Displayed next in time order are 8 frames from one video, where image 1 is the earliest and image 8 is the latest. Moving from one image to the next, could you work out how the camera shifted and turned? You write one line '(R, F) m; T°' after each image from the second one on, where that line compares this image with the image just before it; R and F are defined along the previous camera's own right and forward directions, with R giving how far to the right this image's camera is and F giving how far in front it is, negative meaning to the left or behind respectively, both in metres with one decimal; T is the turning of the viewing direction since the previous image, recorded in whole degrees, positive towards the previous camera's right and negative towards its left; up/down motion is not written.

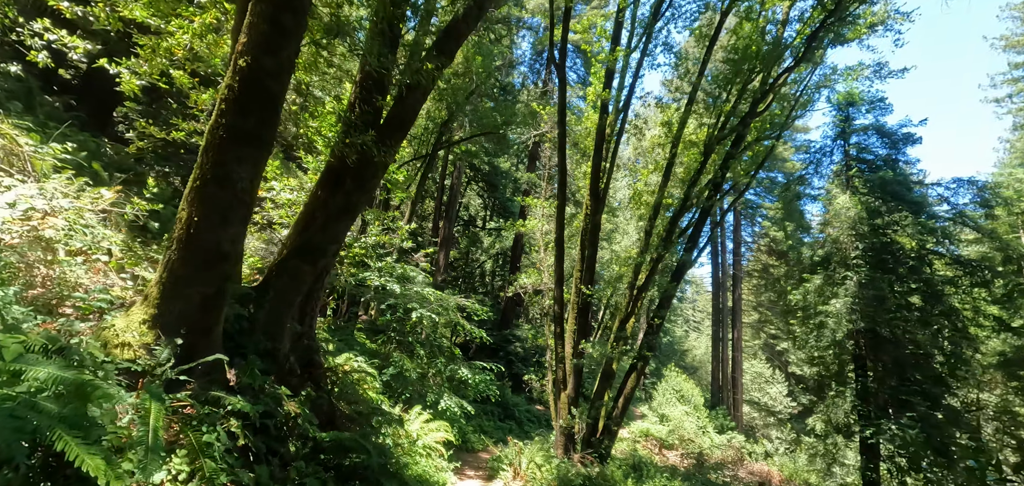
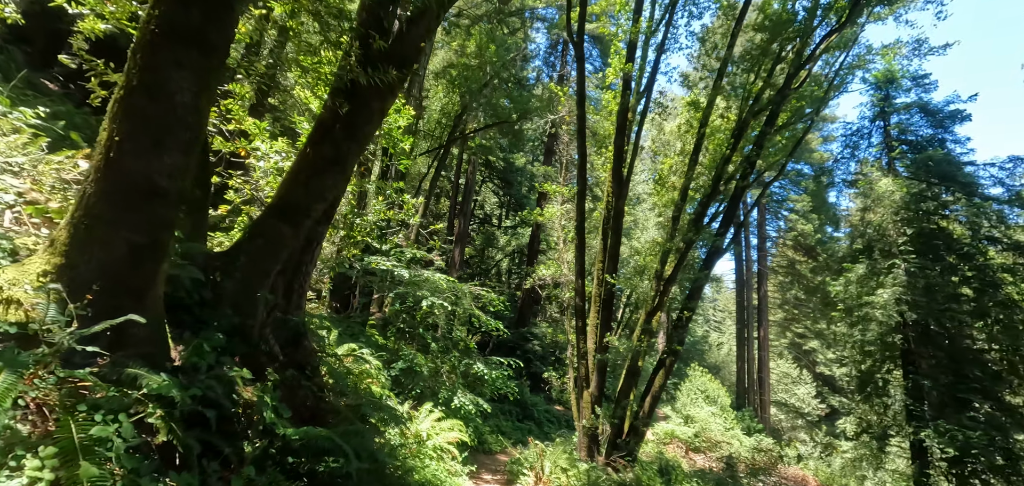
(0.0, +0.5) m; -2°
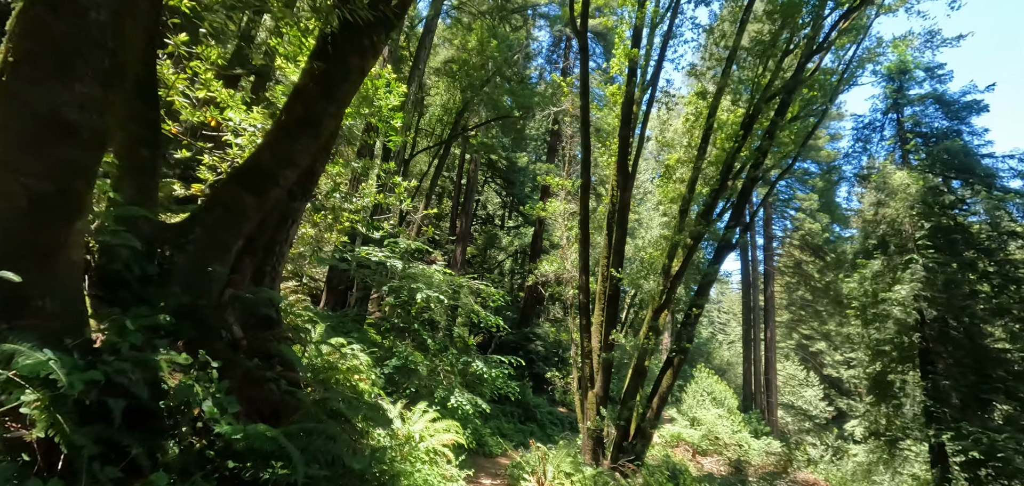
(0.0, +0.3) m; 0°
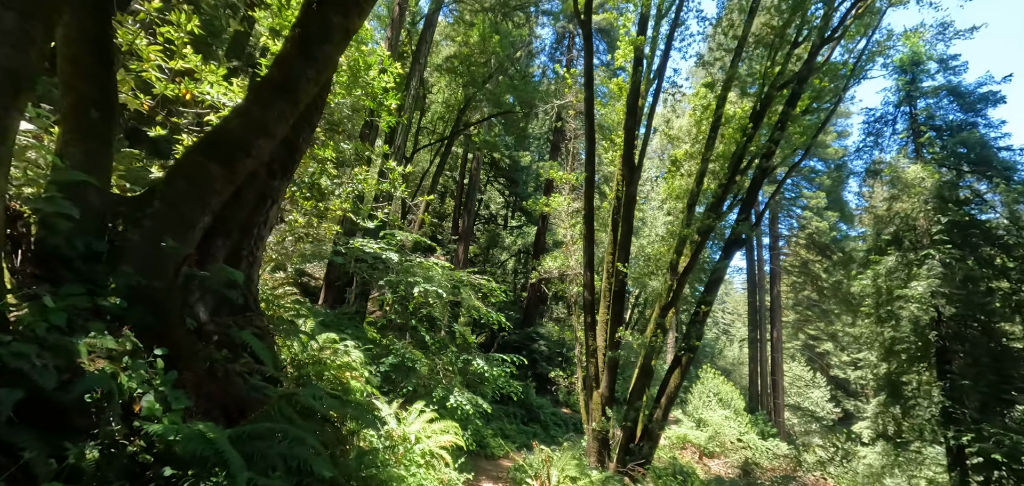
(0.0, +0.2) m; 0°
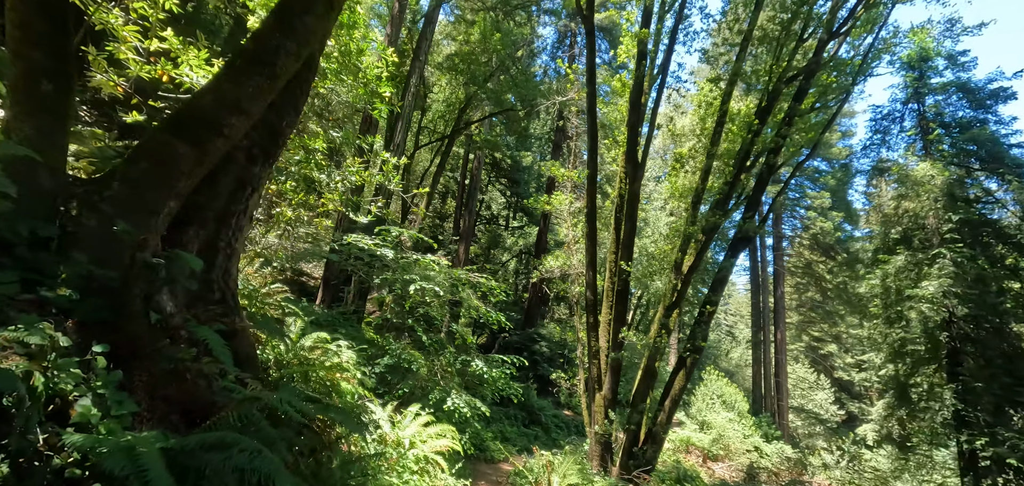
(0.0, +0.2) m; 0°
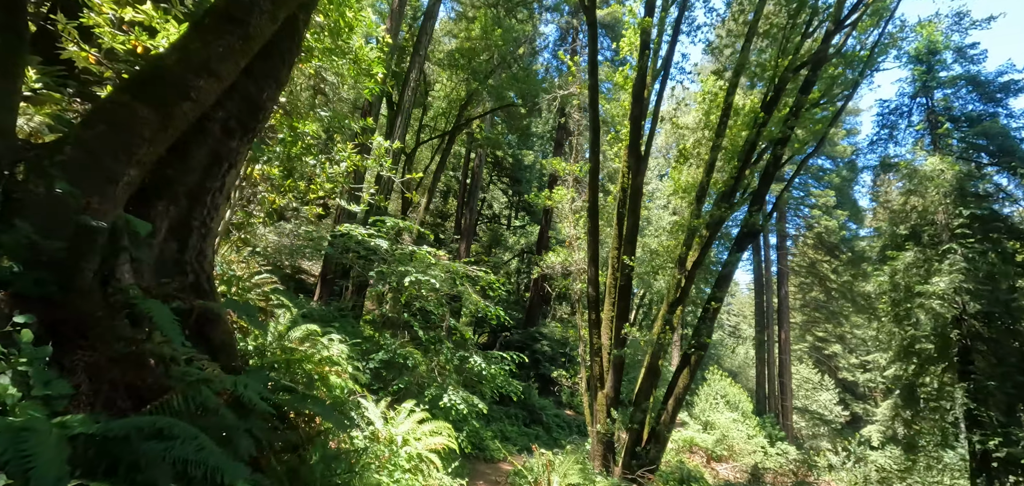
(0.0, +0.2) m; 0°
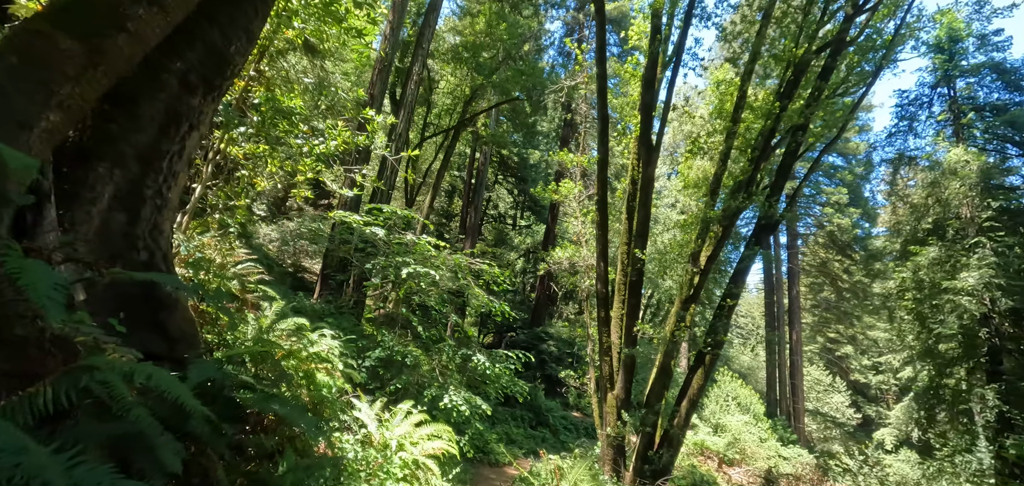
(0.0, +0.3) m; -1°
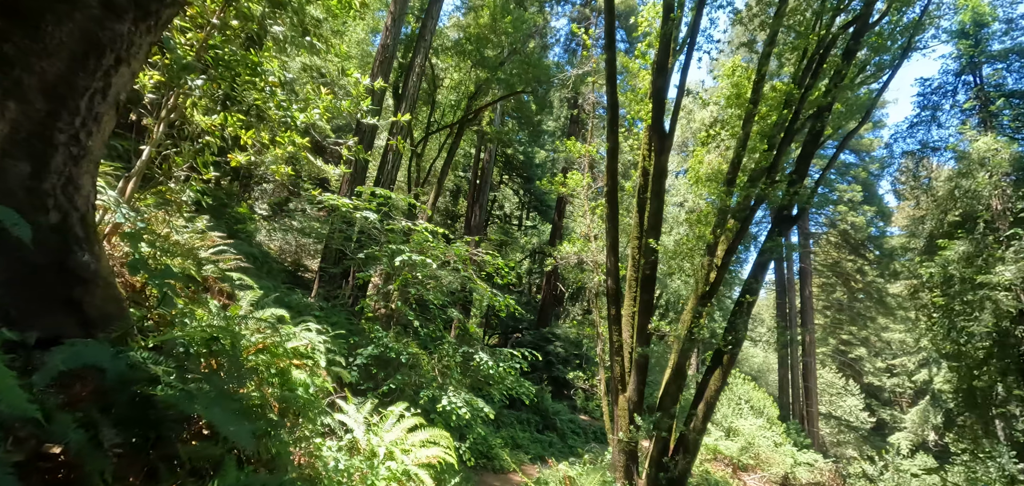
(0.0, +0.4) m; -1°
